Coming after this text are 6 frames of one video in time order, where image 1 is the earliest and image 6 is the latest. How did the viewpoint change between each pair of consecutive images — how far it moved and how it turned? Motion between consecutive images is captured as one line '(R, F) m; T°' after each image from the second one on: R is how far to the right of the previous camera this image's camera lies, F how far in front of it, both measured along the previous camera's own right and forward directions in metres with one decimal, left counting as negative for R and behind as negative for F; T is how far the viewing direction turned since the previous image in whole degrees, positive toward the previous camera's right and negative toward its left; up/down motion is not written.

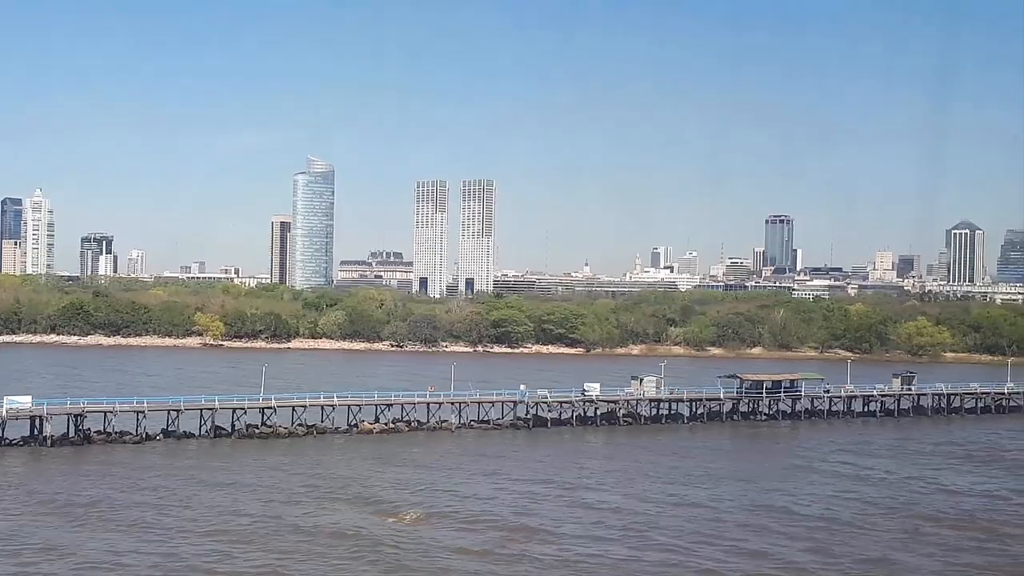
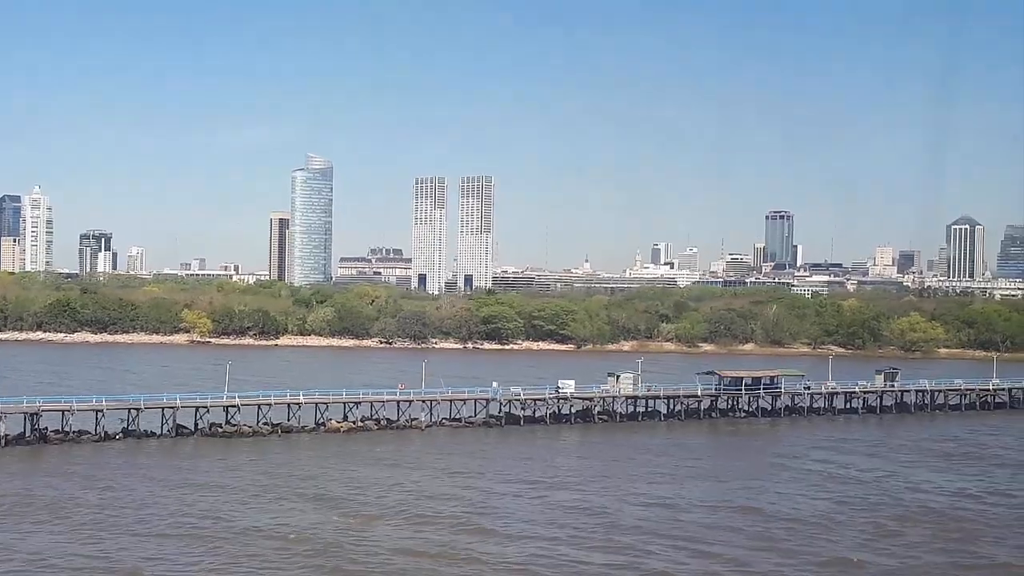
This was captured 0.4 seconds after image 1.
(+1.6, +0.9) m; 0°
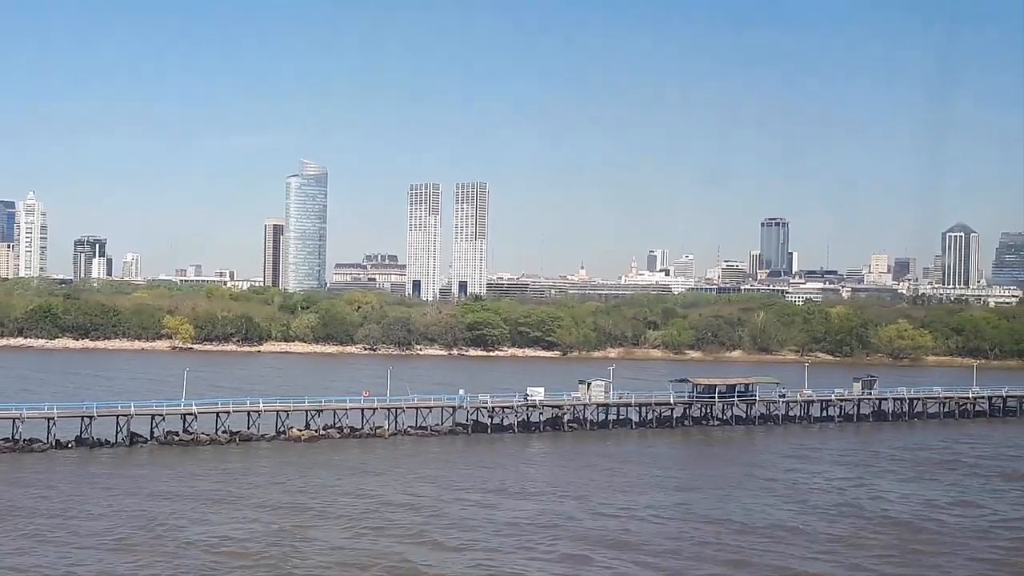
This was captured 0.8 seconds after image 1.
(+1.6, +0.9) m; 0°
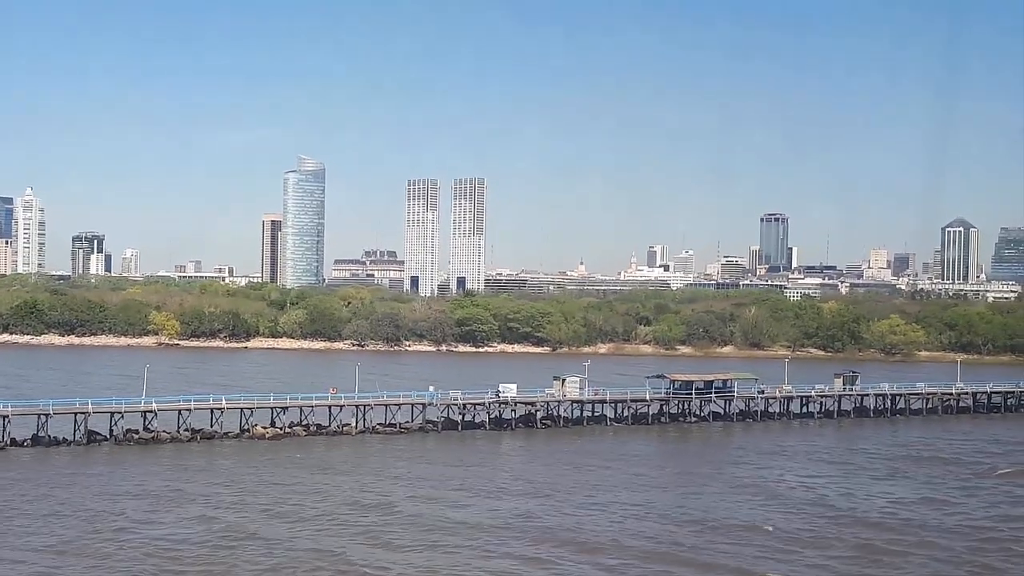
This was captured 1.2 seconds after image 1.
(+1.6, +0.9) m; 0°
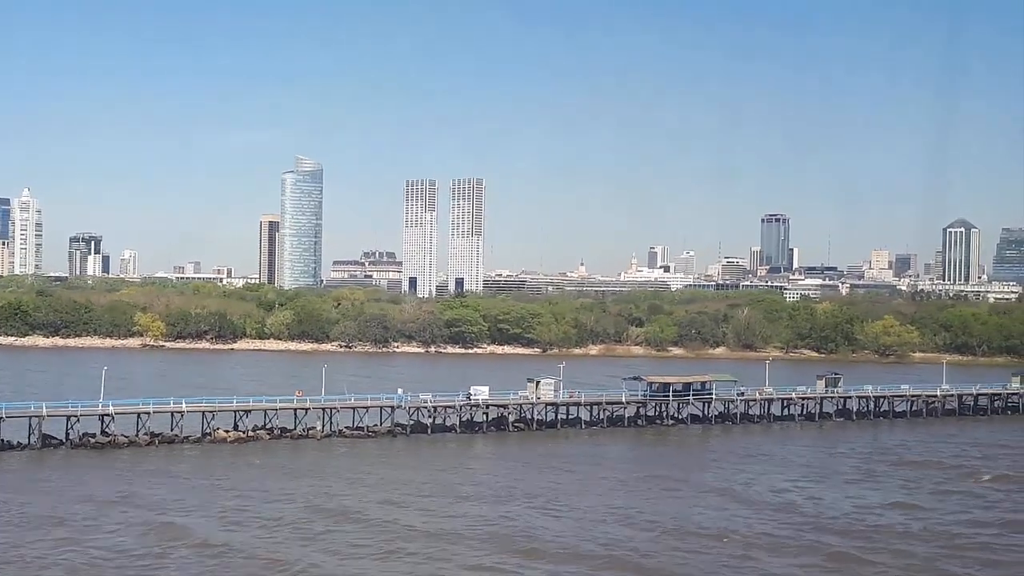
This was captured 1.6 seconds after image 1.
(+1.6, +1.2) m; 0°
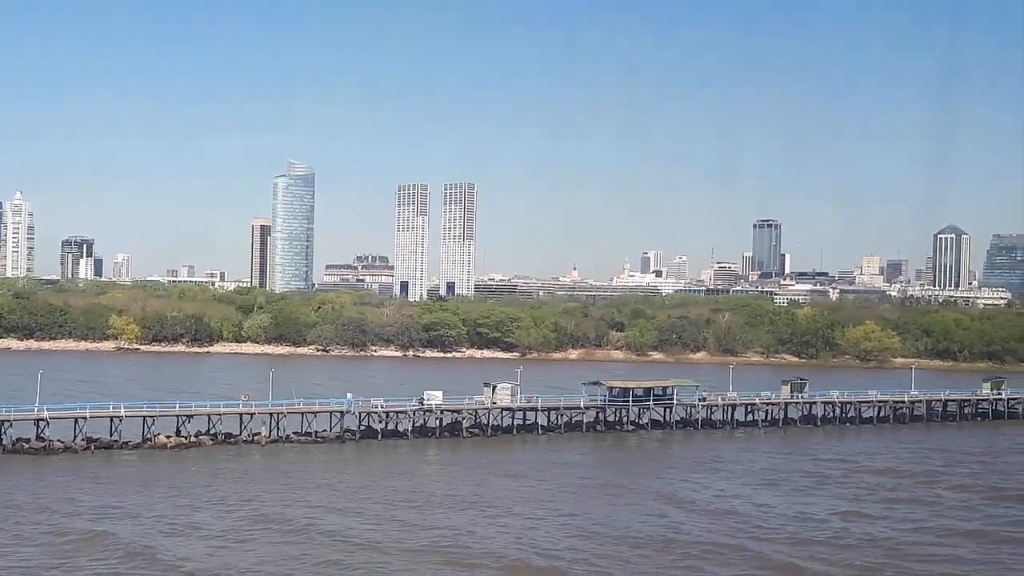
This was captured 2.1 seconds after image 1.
(+2.2, +1.0) m; 0°
